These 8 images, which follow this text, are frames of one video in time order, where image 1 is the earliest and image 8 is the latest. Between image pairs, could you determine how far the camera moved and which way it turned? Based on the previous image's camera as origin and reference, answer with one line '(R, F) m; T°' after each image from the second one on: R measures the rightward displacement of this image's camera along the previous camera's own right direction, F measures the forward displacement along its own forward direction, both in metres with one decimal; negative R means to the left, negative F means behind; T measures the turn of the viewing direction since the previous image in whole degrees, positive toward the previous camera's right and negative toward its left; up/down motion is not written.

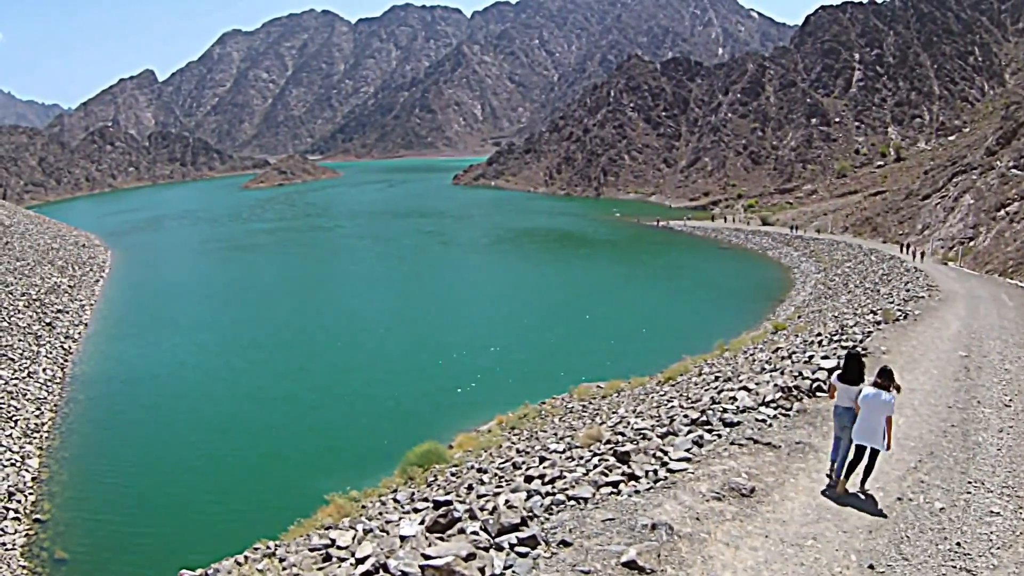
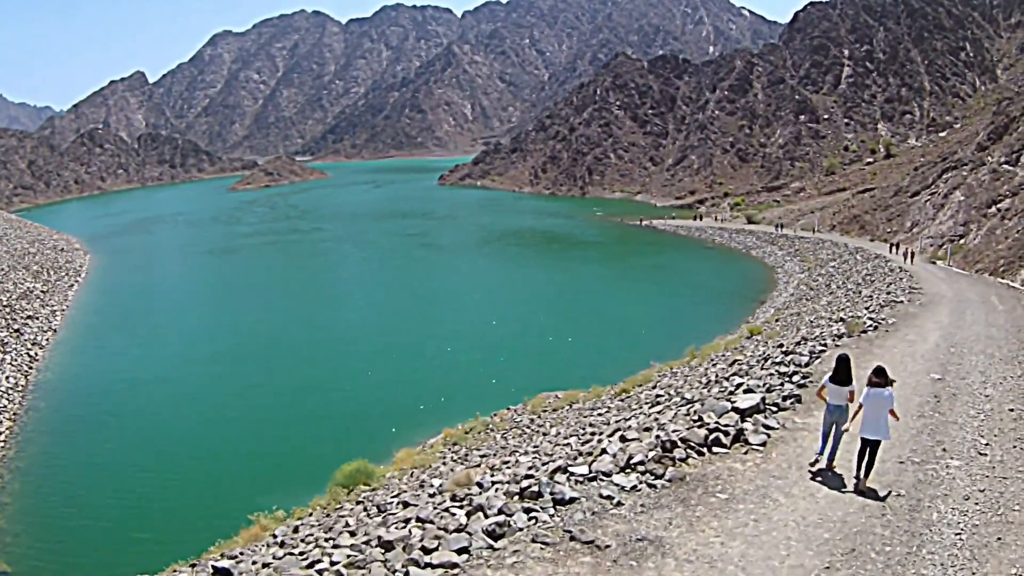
(+1.2, +1.8) m; 0°
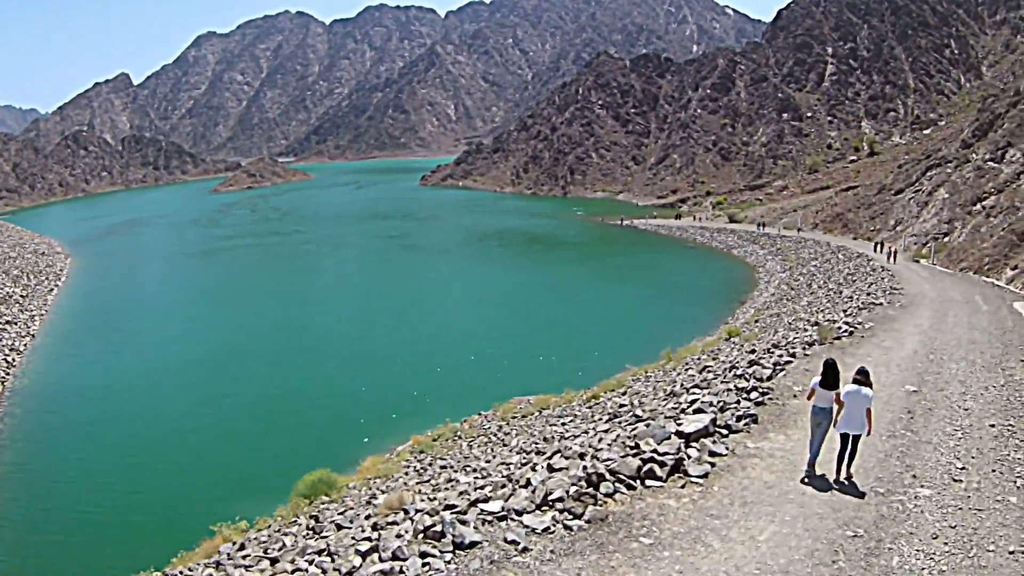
(+0.5, +0.7) m; +1°
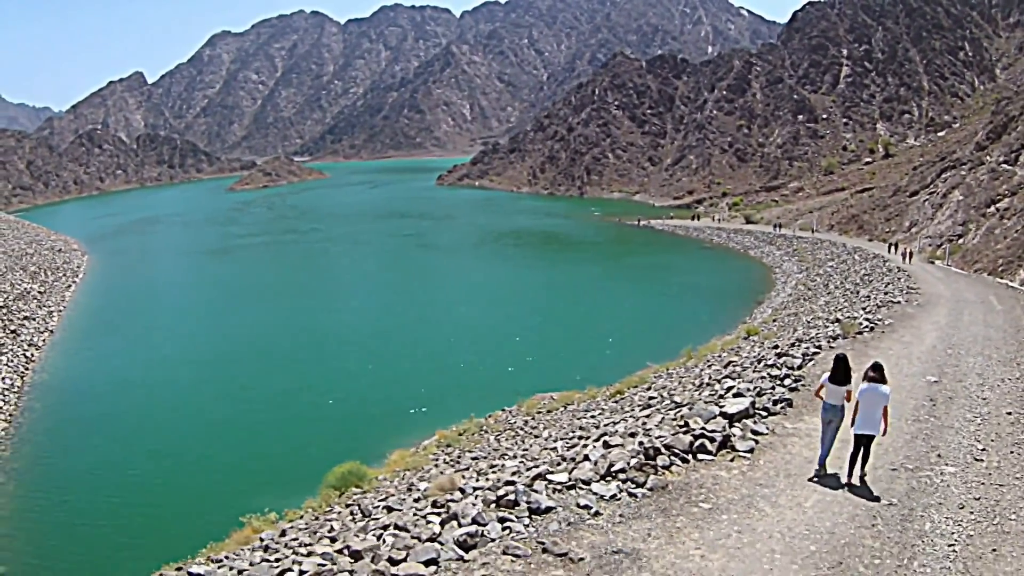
(-0.3, -0.5) m; -1°
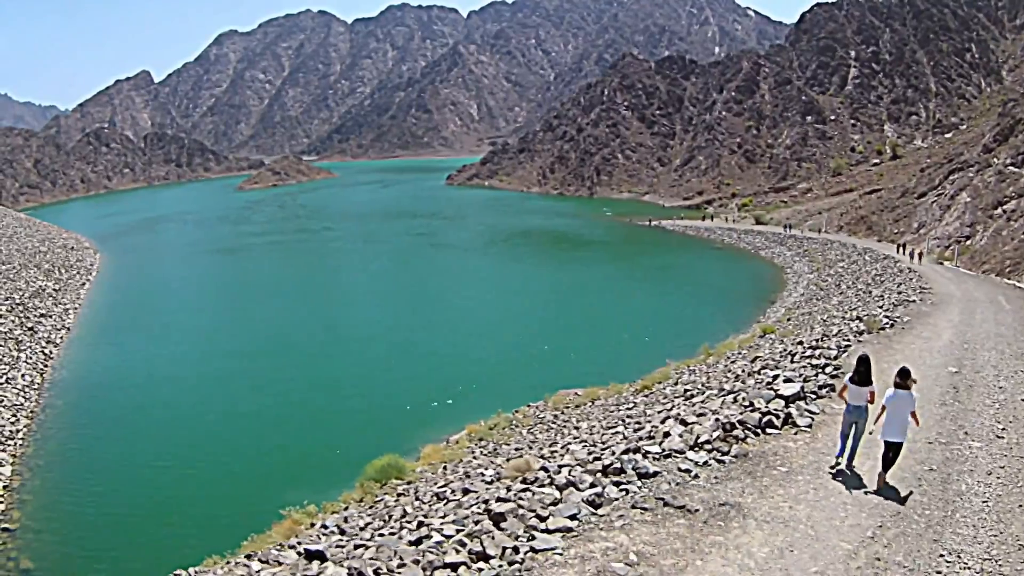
(-0.6, -0.9) m; 0°
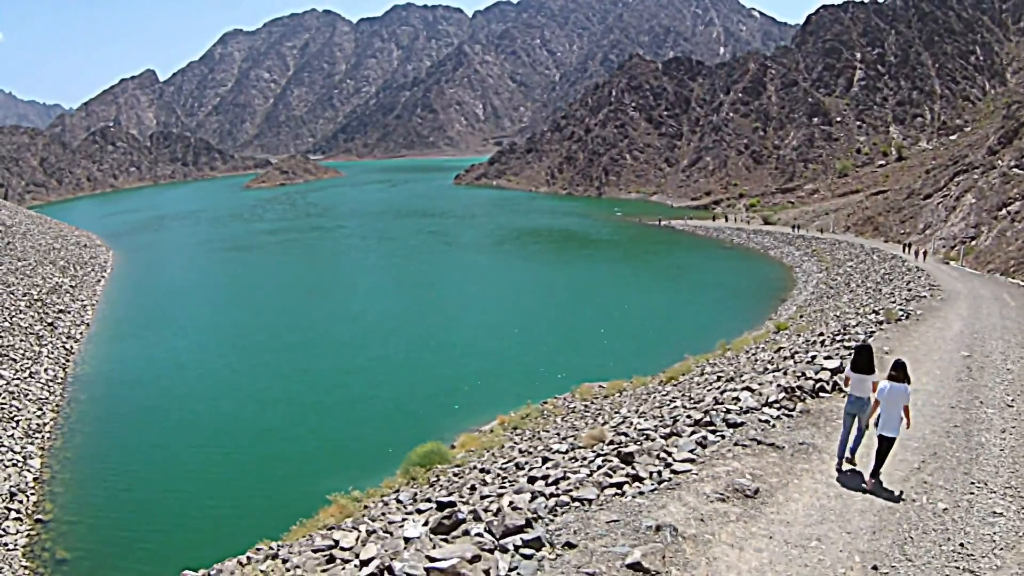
(-0.8, -1.1) m; 0°
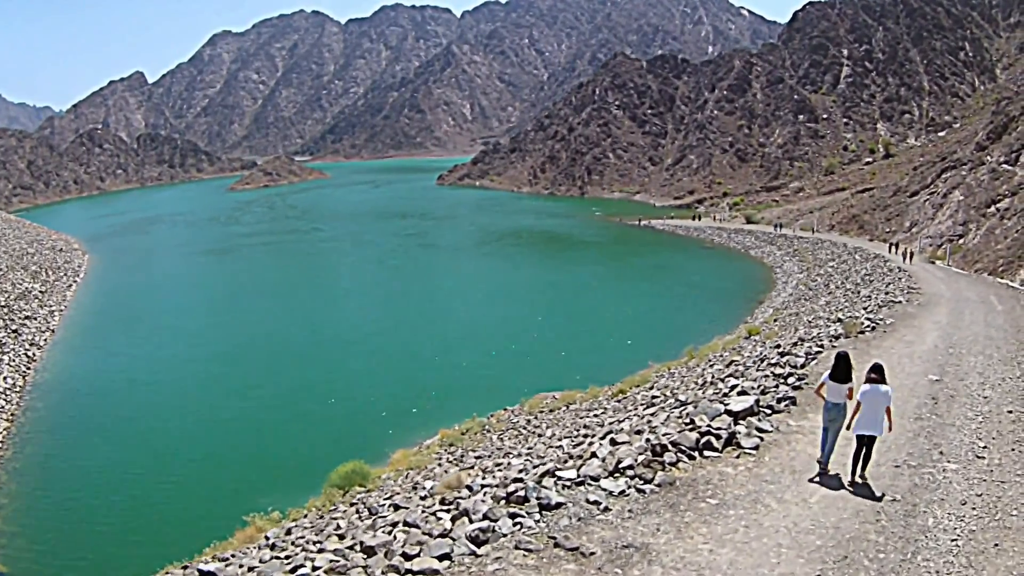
(+1.3, +1.9) m; 0°
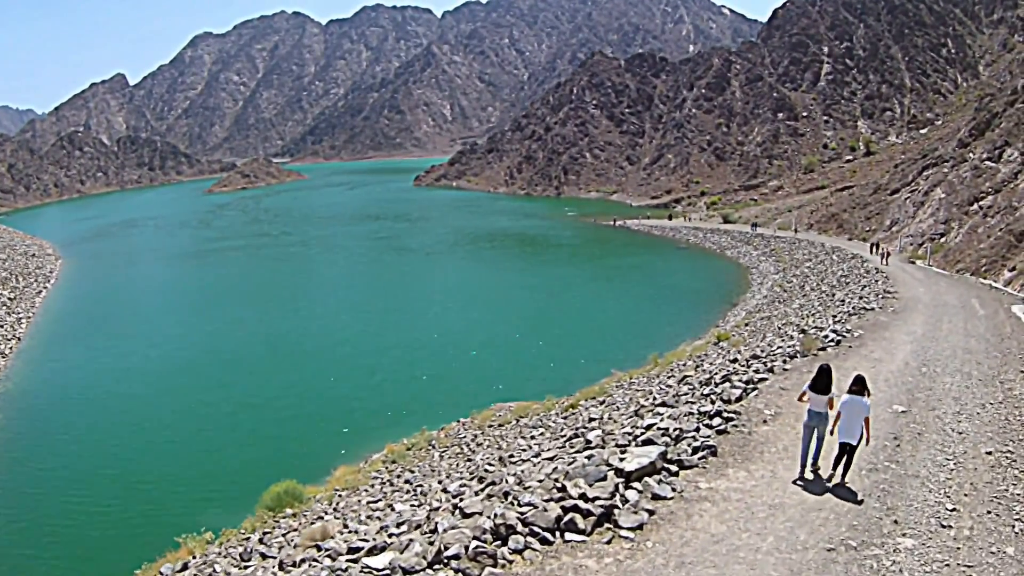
(+0.9, +1.3) m; +1°
